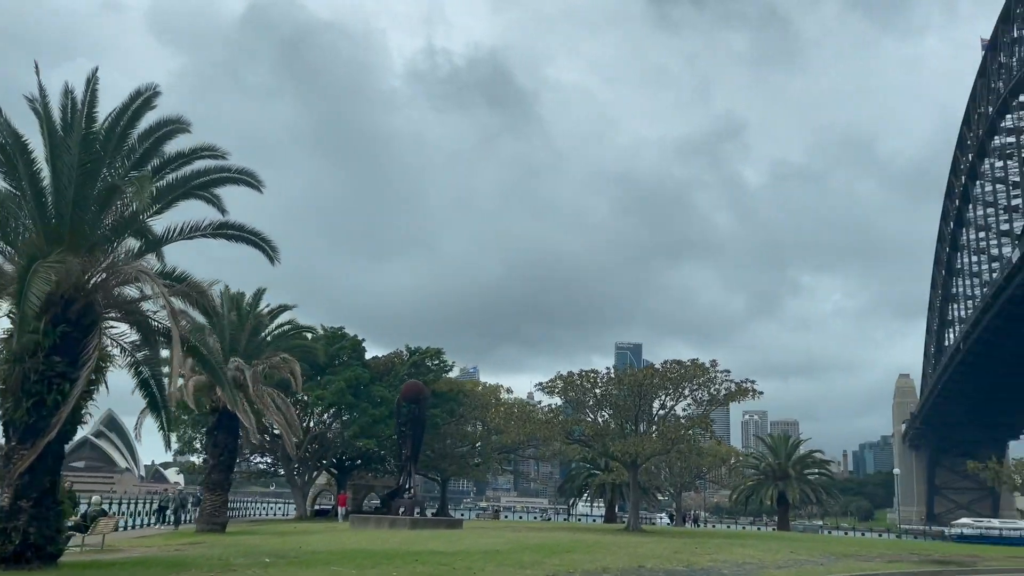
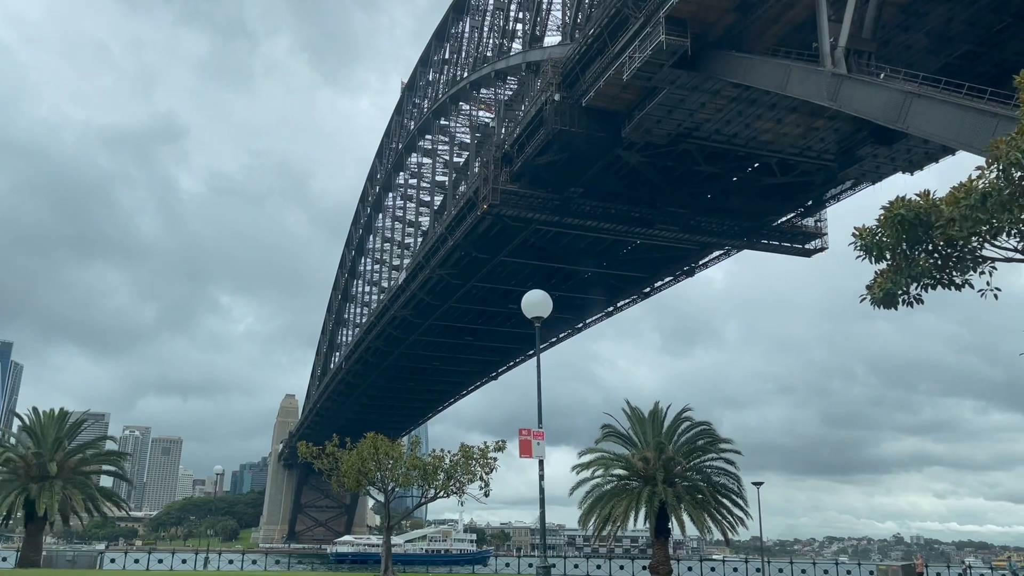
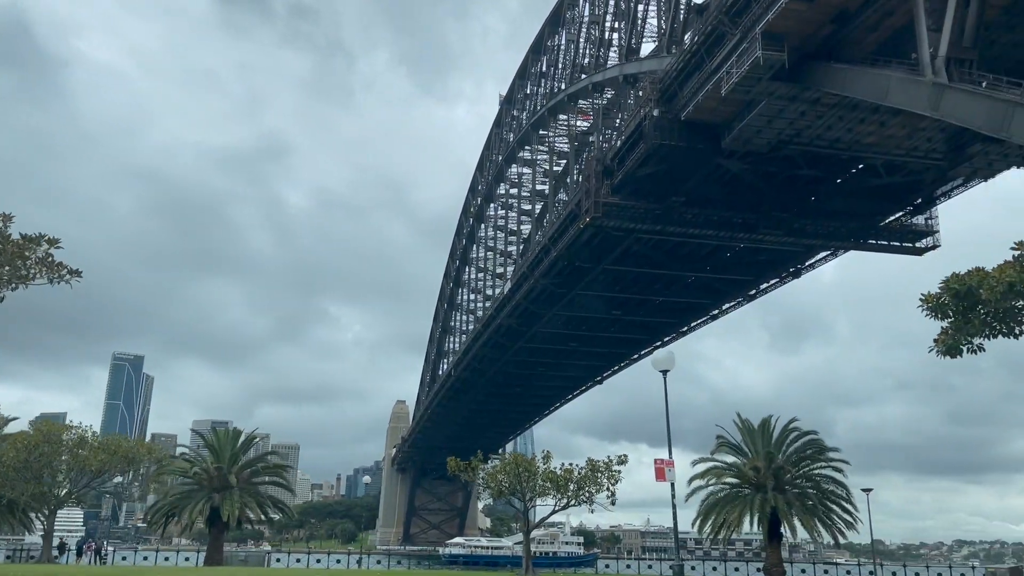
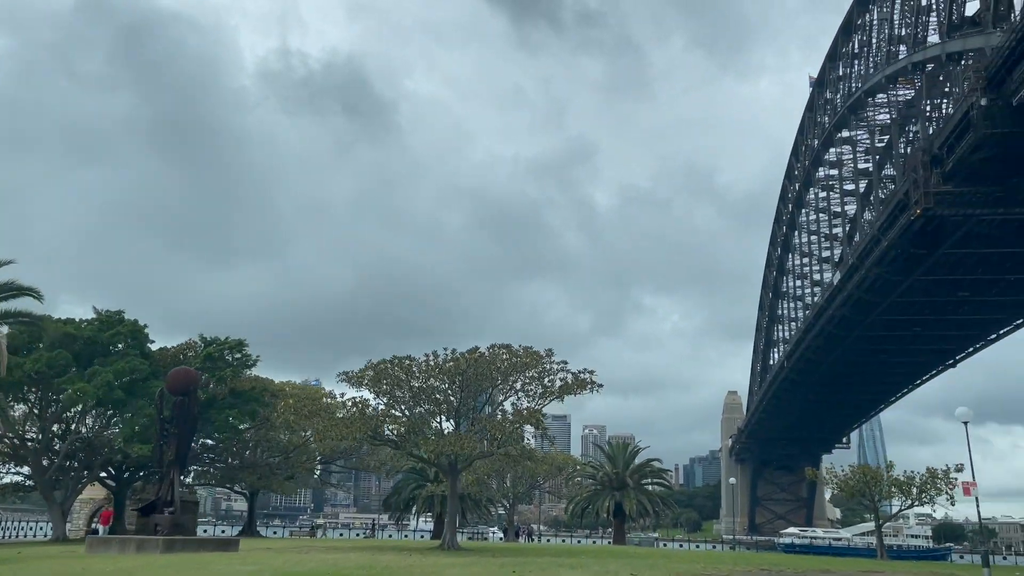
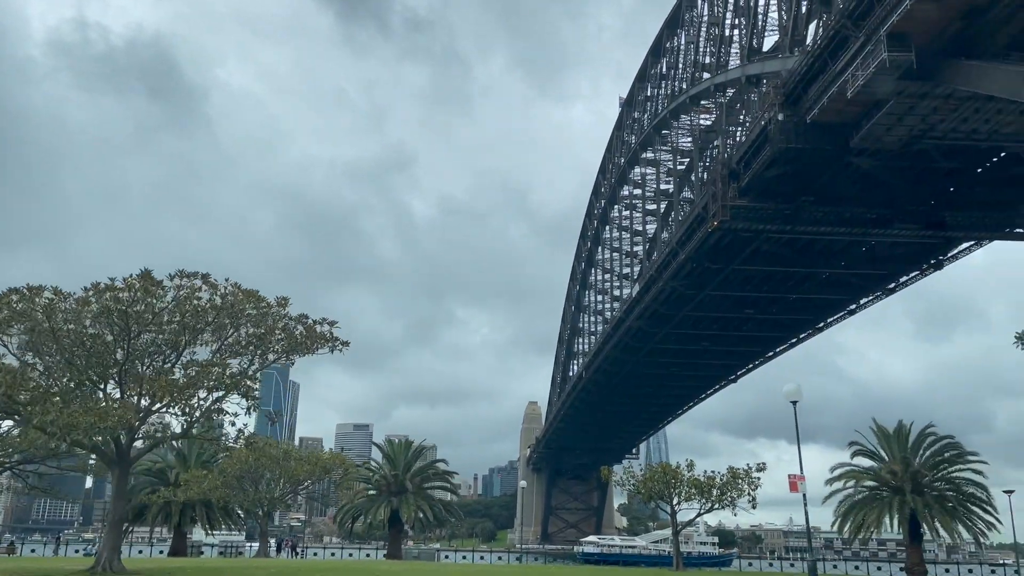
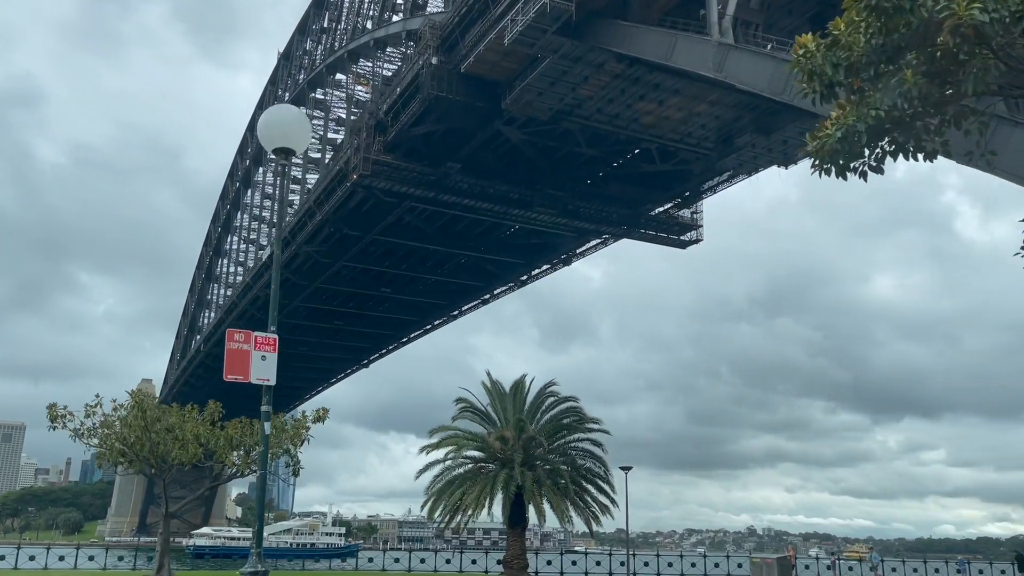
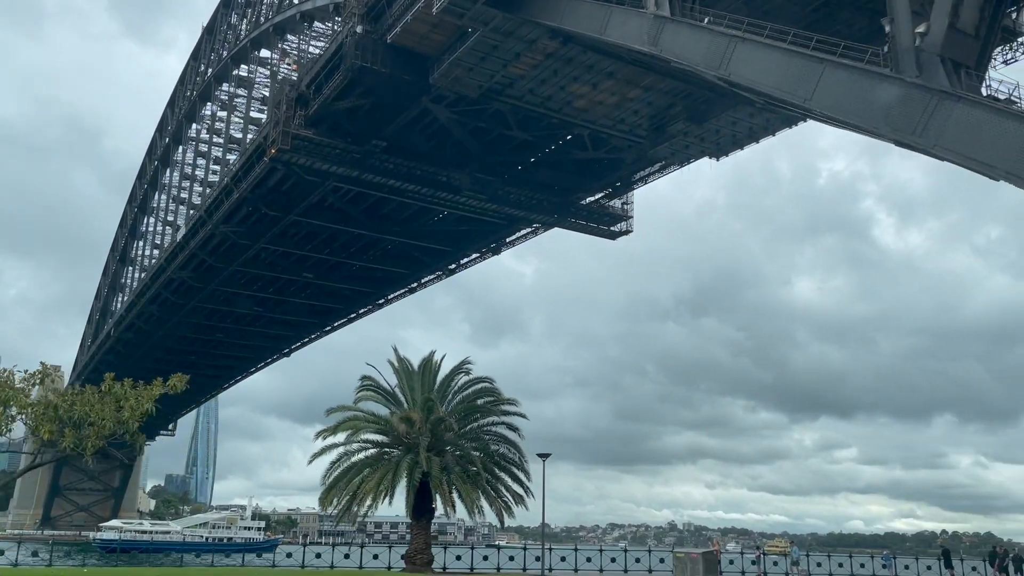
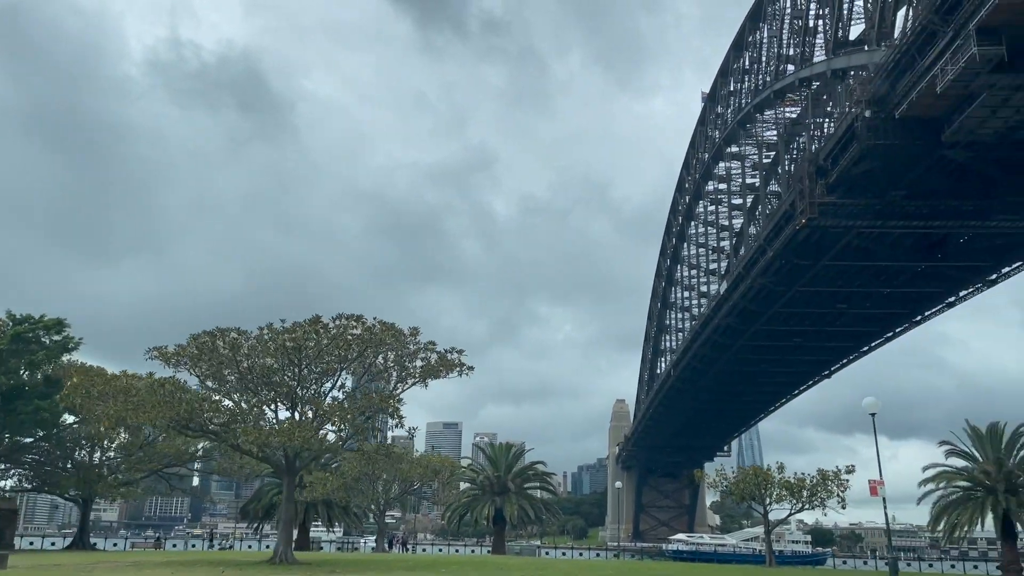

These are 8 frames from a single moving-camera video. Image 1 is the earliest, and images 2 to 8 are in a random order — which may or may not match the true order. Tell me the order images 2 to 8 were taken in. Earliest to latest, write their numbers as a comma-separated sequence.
4, 8, 5, 3, 2, 6, 7
